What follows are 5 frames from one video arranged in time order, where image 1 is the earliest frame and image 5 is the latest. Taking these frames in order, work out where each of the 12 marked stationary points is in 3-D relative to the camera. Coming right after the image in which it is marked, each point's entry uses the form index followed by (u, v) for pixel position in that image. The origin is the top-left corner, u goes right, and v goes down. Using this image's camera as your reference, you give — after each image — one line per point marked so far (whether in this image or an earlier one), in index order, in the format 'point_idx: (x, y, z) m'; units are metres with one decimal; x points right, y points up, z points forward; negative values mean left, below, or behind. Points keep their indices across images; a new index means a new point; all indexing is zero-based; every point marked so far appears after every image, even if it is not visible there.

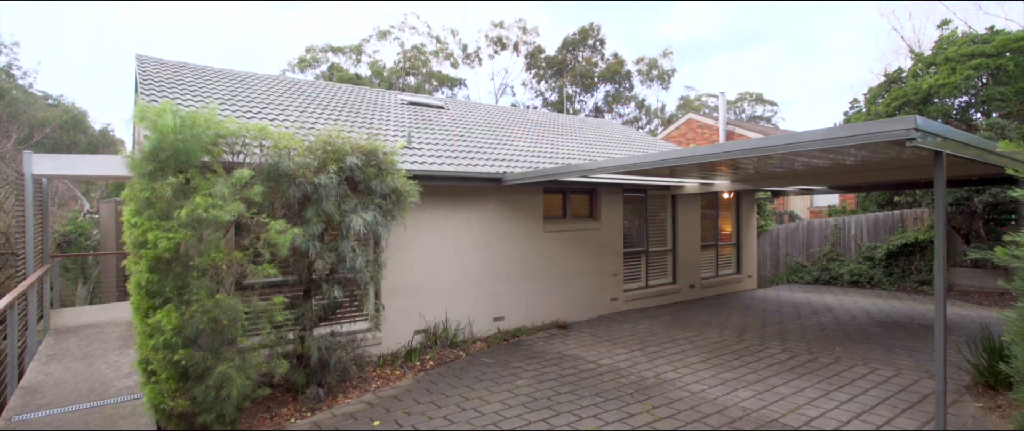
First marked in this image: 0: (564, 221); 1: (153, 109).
0: (+1.0, -0.1, +9.3) m
1: (-3.2, +0.9, +4.5) m
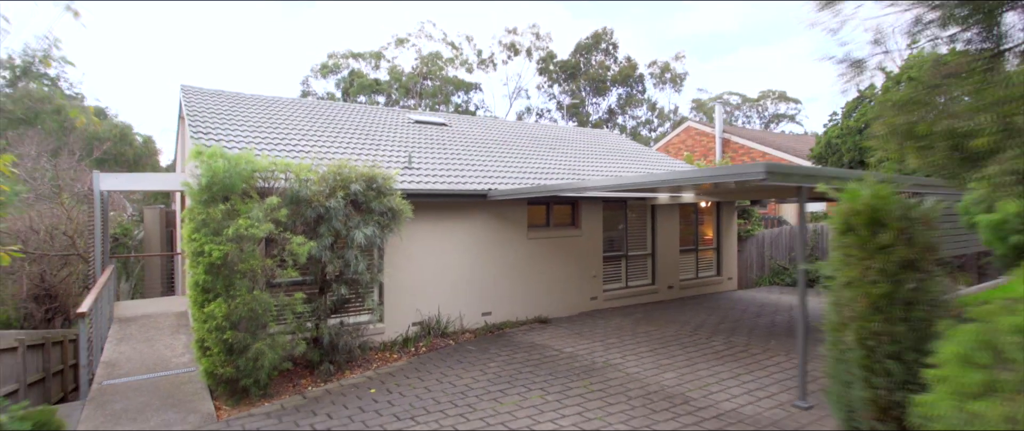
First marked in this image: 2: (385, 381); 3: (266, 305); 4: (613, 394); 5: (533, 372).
0: (+0.8, -0.3, +10.7) m
1: (-3.6, +0.7, +6.0) m
2: (-1.7, -2.2, +6.6) m
3: (-2.9, -1.1, +6.0) m
4: (+1.2, -2.1, +6.0) m
5: (+0.3, -2.1, +6.9) m
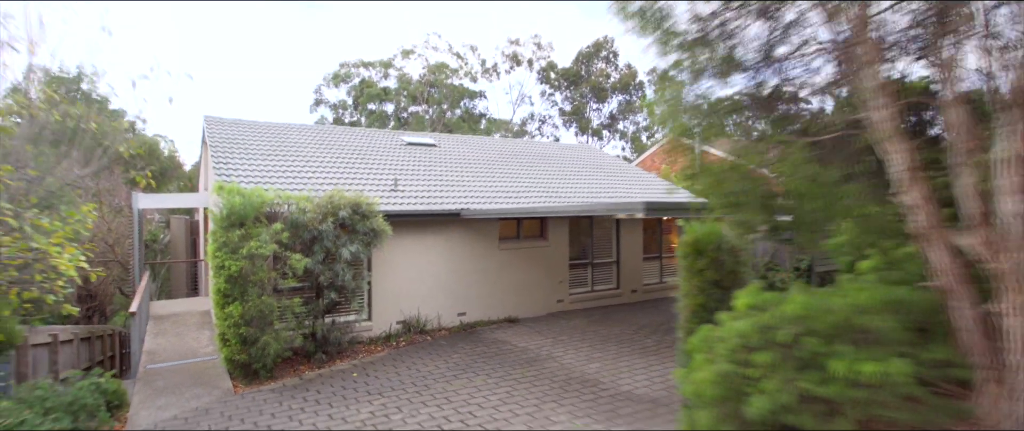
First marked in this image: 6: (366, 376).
0: (+0.1, -0.6, +12.3) m
1: (-4.4, +0.4, +7.8) m
2: (-2.4, -2.5, +8.3) m
3: (-3.7, -1.4, +7.7) m
4: (+0.4, -2.5, +7.6) m
5: (-0.5, -2.5, +8.6) m
6: (-2.3, -2.5, +7.9) m
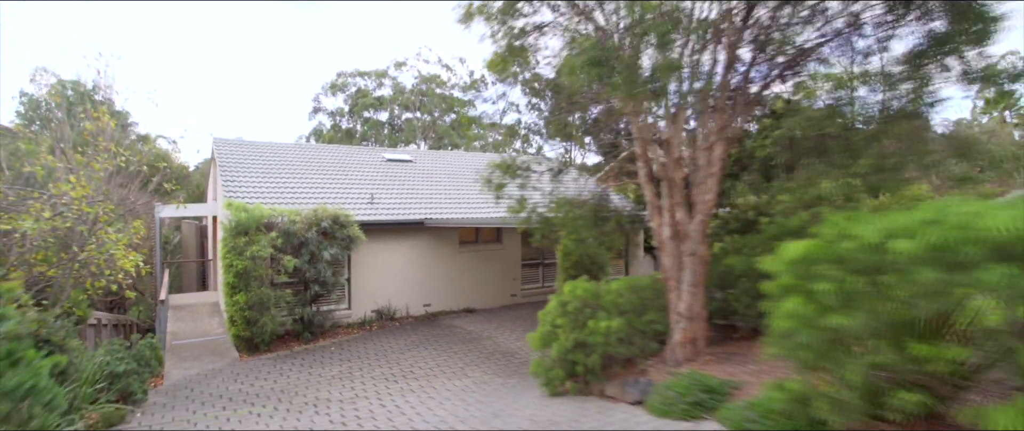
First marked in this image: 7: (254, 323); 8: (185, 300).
0: (-1.0, -0.8, +14.6) m
1: (-5.6, +0.2, +10.1) m
2: (-3.6, -2.7, +10.7) m
3: (-4.9, -1.6, +10.1) m
4: (-0.7, -2.7, +10.0) m
5: (-1.6, -2.7, +10.9) m
6: (-3.5, -2.7, +10.2) m
7: (-5.1, -2.1, +10.0) m
8: (-9.4, -2.4, +14.4) m
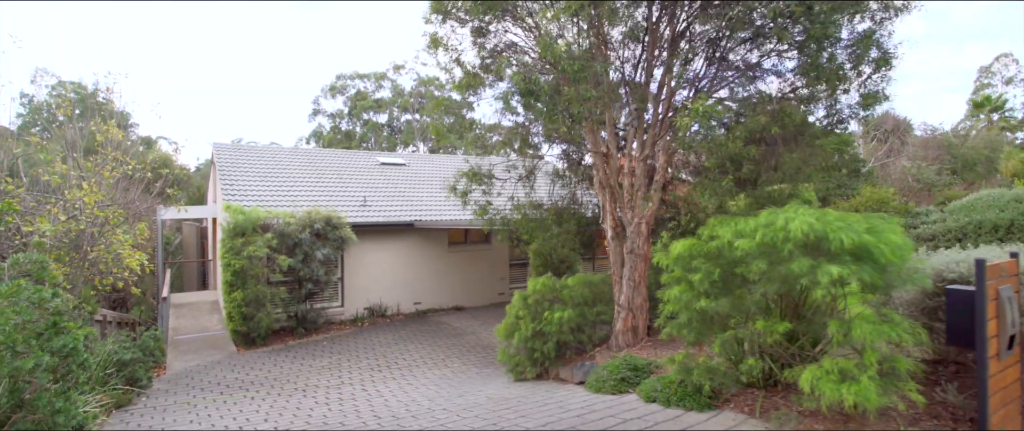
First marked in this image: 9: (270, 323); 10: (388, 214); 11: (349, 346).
0: (-1.5, -0.9, +15.3) m
1: (-6.0, +0.1, +10.8) m
2: (-4.0, -2.8, +11.3) m
3: (-5.3, -1.7, +10.7) m
4: (-1.2, -2.7, +10.6) m
5: (-2.1, -2.7, +11.6) m
6: (-3.9, -2.8, +10.9) m
7: (-5.5, -2.2, +10.7) m
8: (-9.8, -2.5, +15.1) m
9: (-5.2, -2.3, +10.8) m
10: (-3.4, 0.0, +14.0) m
11: (-3.4, -2.8, +10.7) m
